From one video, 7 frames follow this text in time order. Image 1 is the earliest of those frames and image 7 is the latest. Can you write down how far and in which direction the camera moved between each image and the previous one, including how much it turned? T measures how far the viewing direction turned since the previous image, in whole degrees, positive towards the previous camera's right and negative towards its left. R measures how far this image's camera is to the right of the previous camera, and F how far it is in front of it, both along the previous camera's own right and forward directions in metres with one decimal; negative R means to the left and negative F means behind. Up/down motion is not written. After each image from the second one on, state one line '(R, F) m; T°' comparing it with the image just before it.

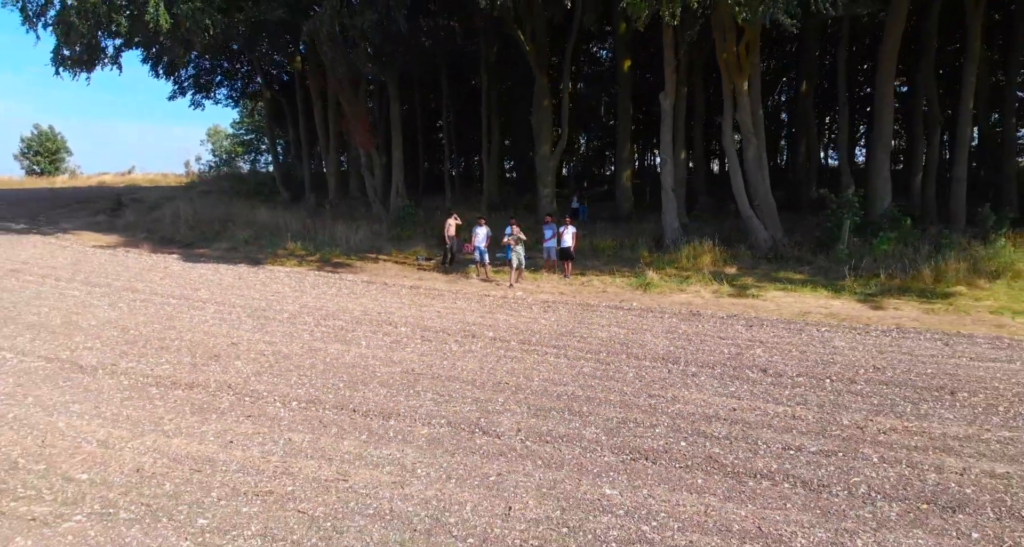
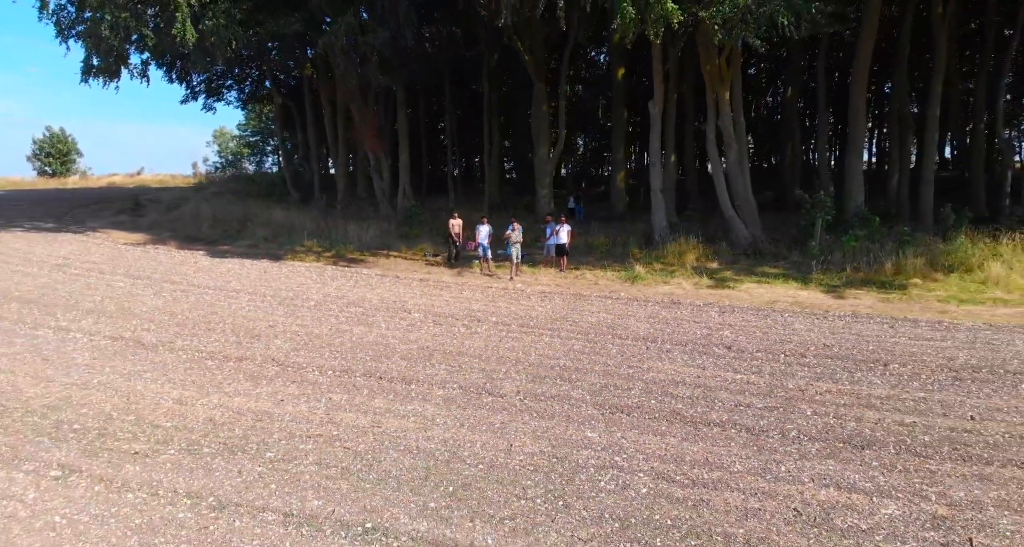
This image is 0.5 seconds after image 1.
(0.0, -1.1) m; 0°
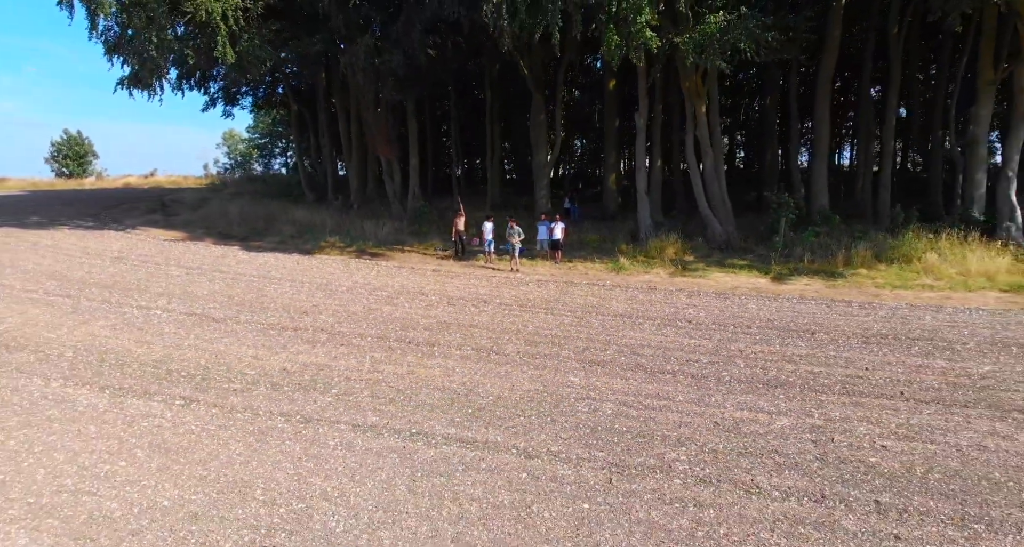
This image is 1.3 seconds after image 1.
(0.0, -1.8) m; 0°
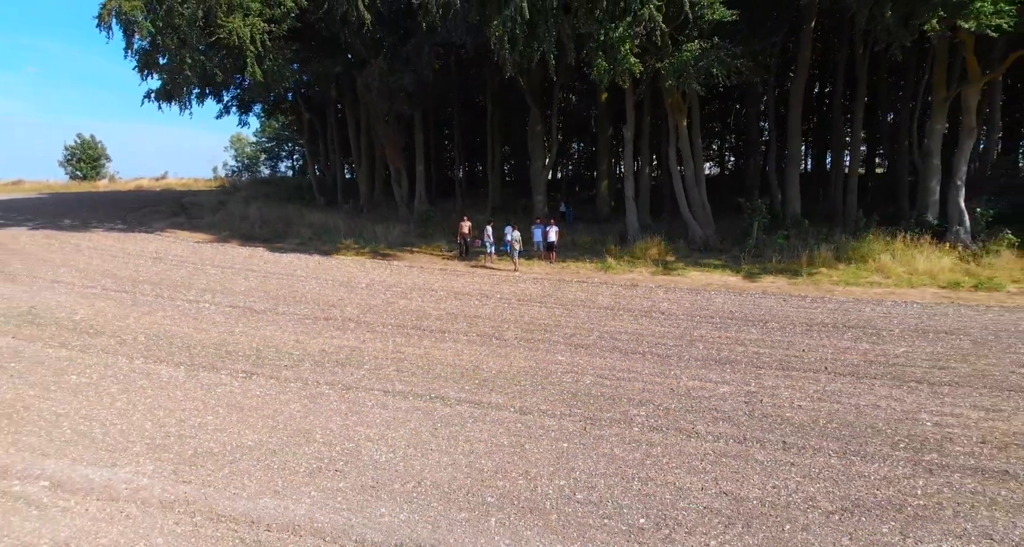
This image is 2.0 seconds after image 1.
(0.0, -1.6) m; 0°
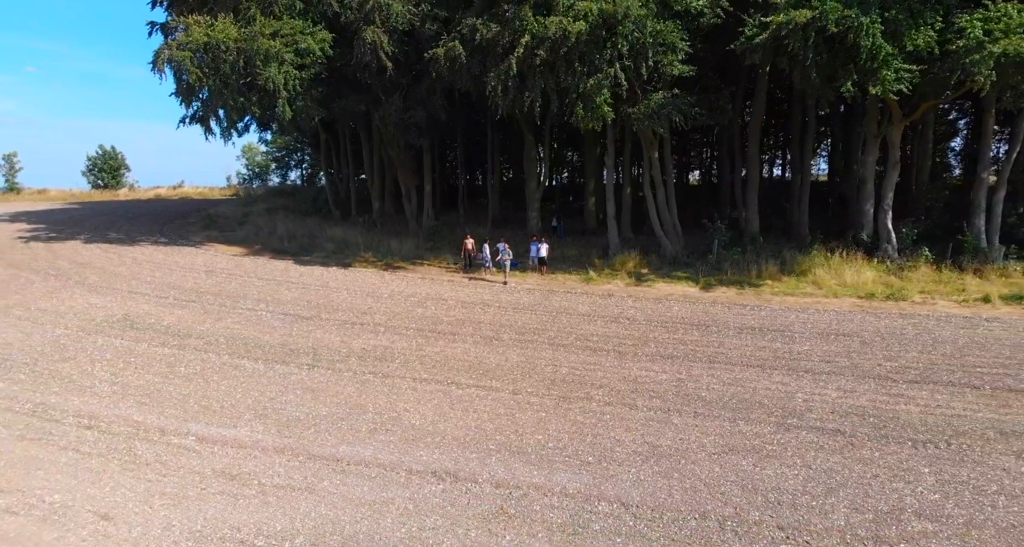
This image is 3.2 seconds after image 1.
(+0.1, -2.9) m; 0°
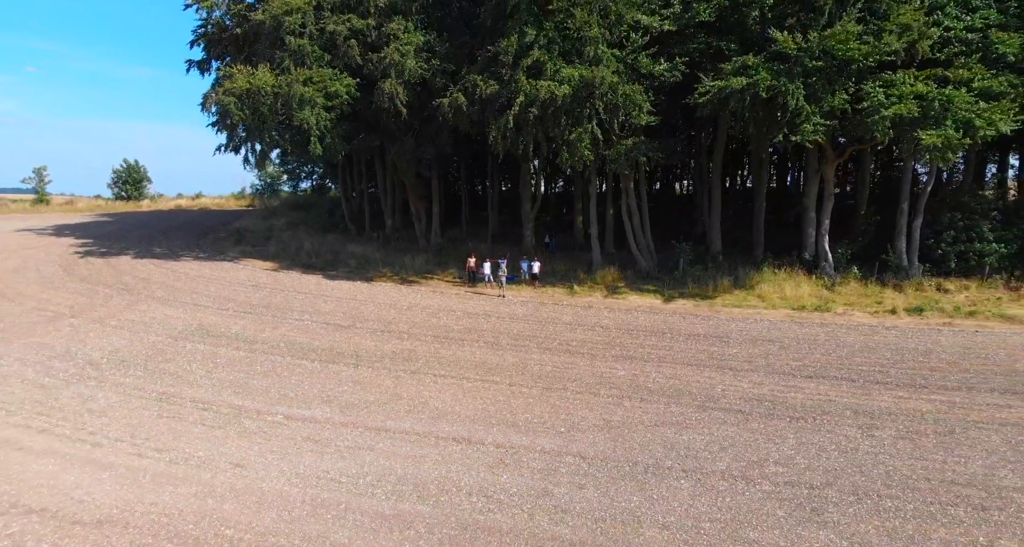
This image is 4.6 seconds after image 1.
(0.0, -3.6) m; 0°
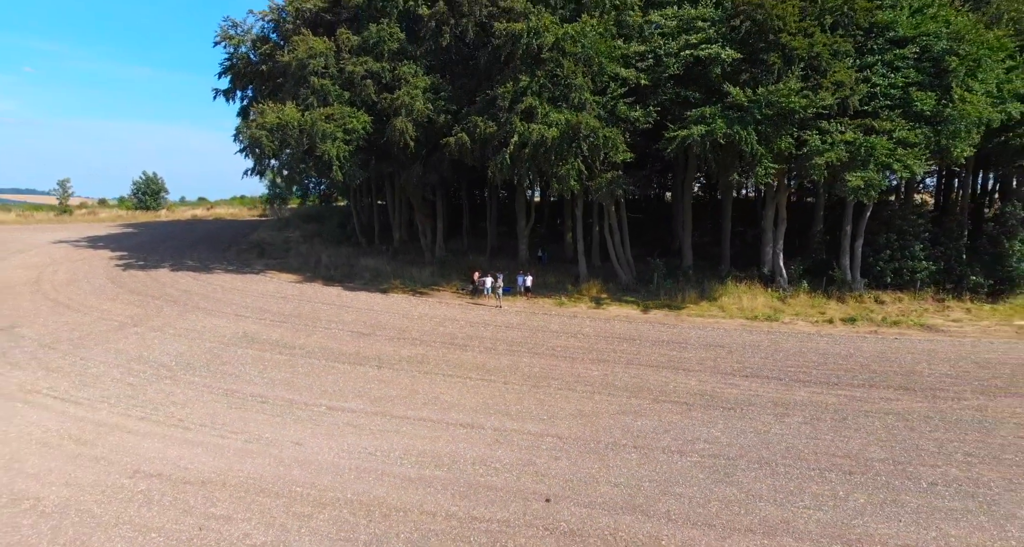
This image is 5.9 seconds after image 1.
(+0.1, -3.4) m; 0°
